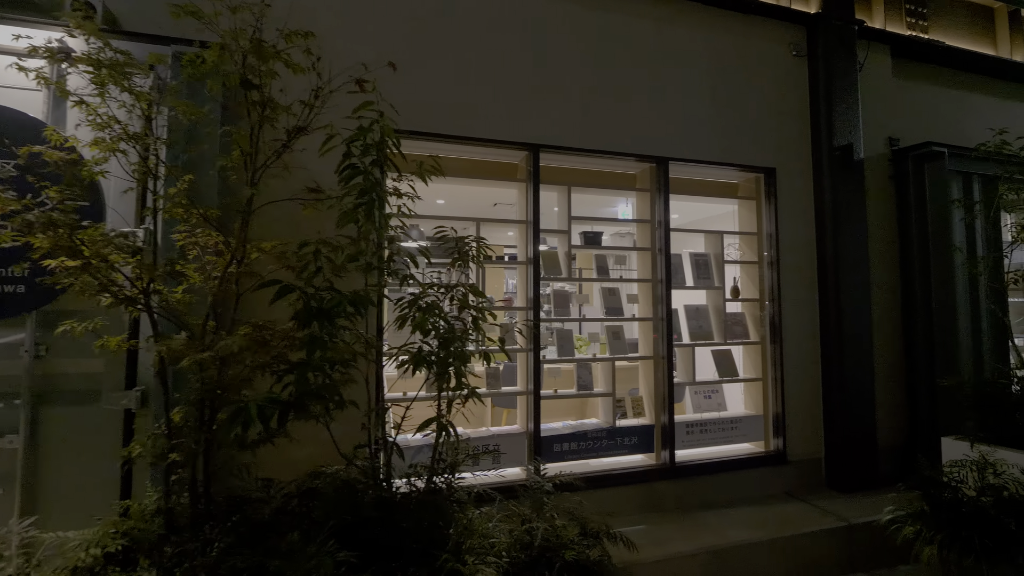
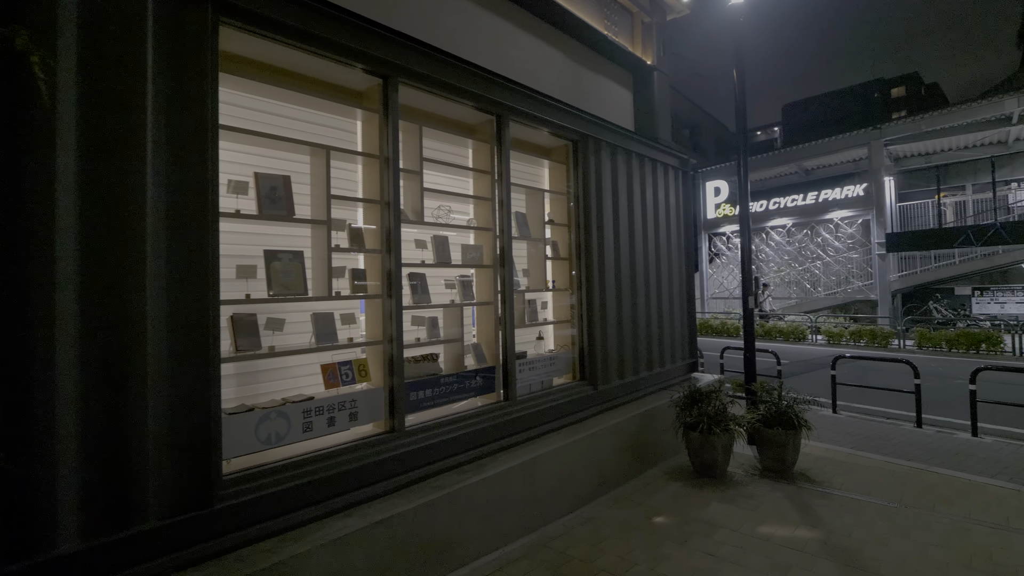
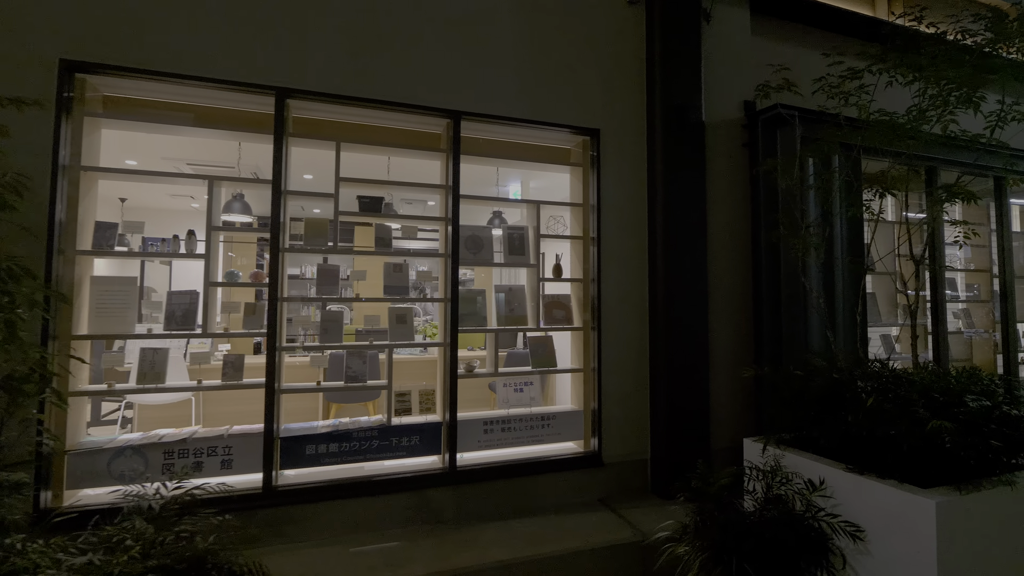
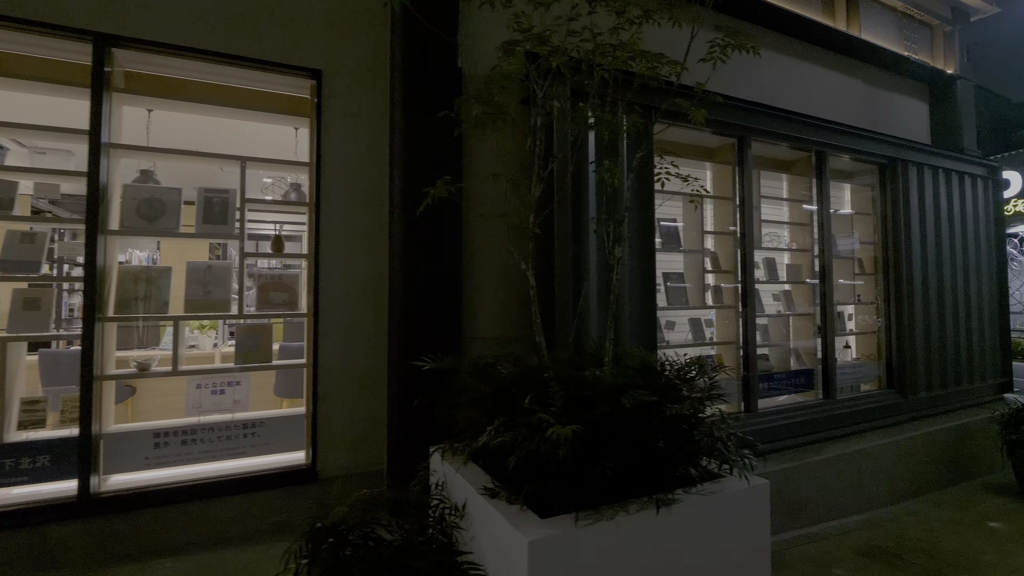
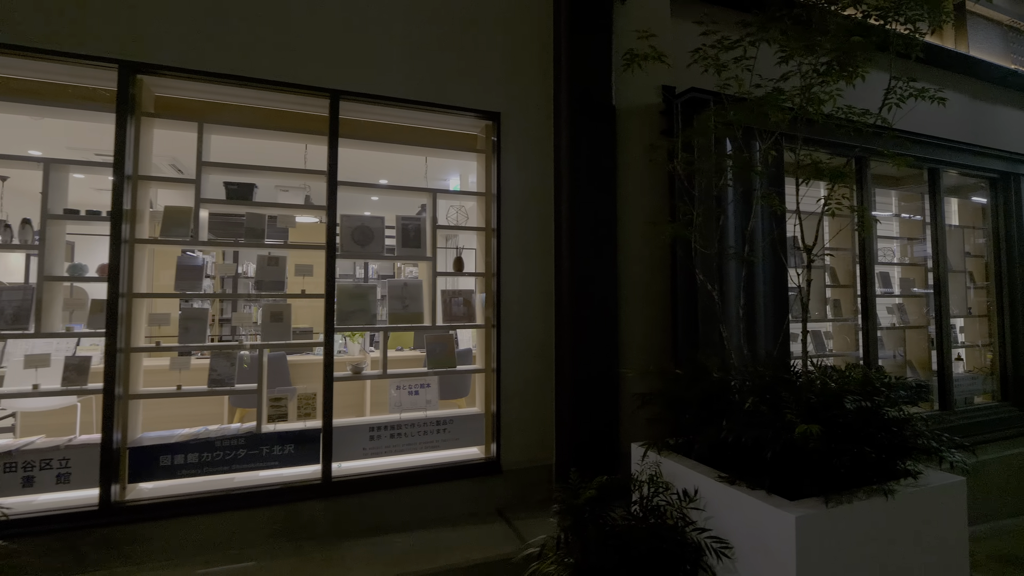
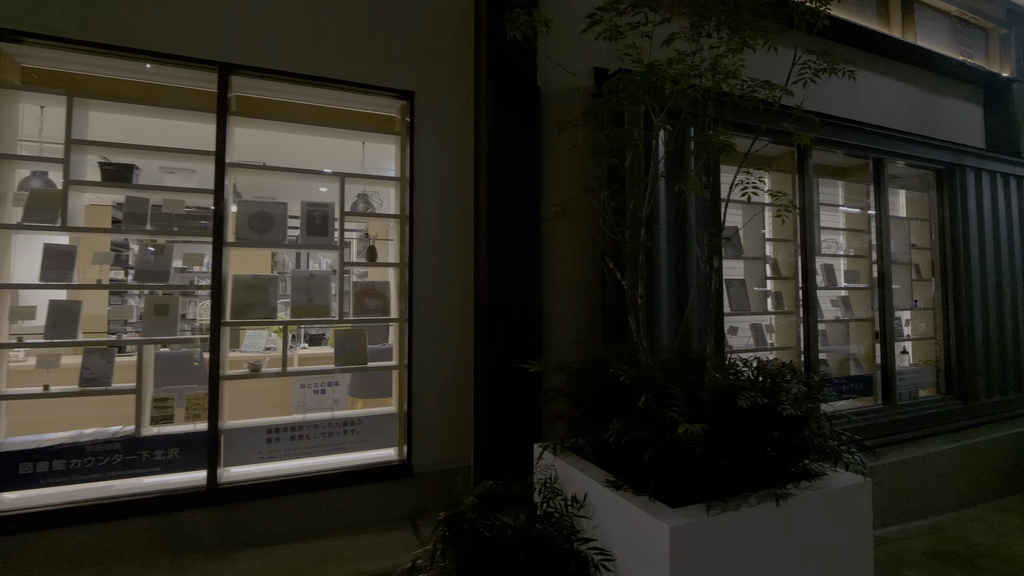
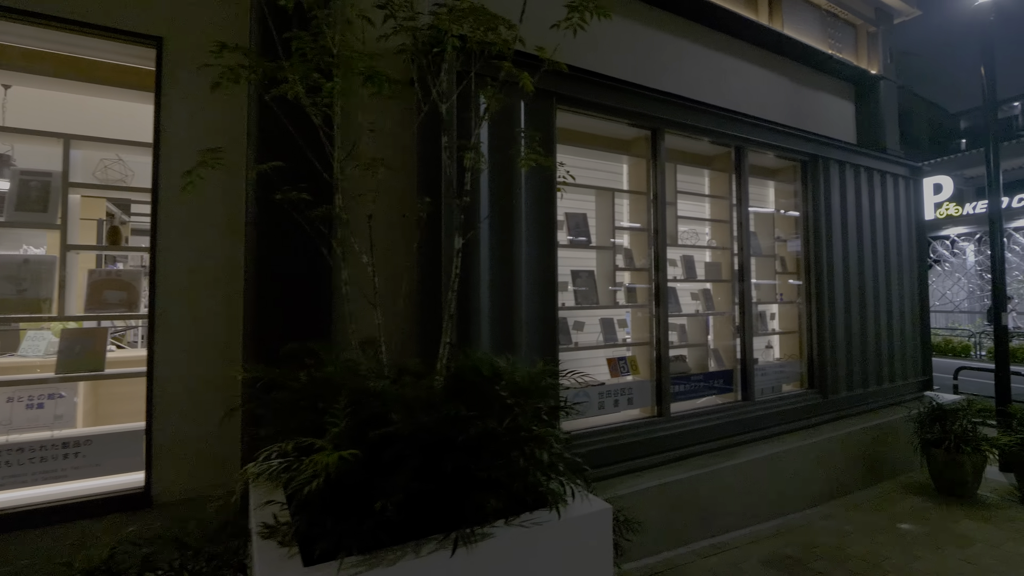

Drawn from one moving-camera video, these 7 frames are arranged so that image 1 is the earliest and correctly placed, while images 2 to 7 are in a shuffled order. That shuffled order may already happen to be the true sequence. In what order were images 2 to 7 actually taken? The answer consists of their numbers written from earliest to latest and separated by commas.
3, 5, 6, 4, 7, 2
